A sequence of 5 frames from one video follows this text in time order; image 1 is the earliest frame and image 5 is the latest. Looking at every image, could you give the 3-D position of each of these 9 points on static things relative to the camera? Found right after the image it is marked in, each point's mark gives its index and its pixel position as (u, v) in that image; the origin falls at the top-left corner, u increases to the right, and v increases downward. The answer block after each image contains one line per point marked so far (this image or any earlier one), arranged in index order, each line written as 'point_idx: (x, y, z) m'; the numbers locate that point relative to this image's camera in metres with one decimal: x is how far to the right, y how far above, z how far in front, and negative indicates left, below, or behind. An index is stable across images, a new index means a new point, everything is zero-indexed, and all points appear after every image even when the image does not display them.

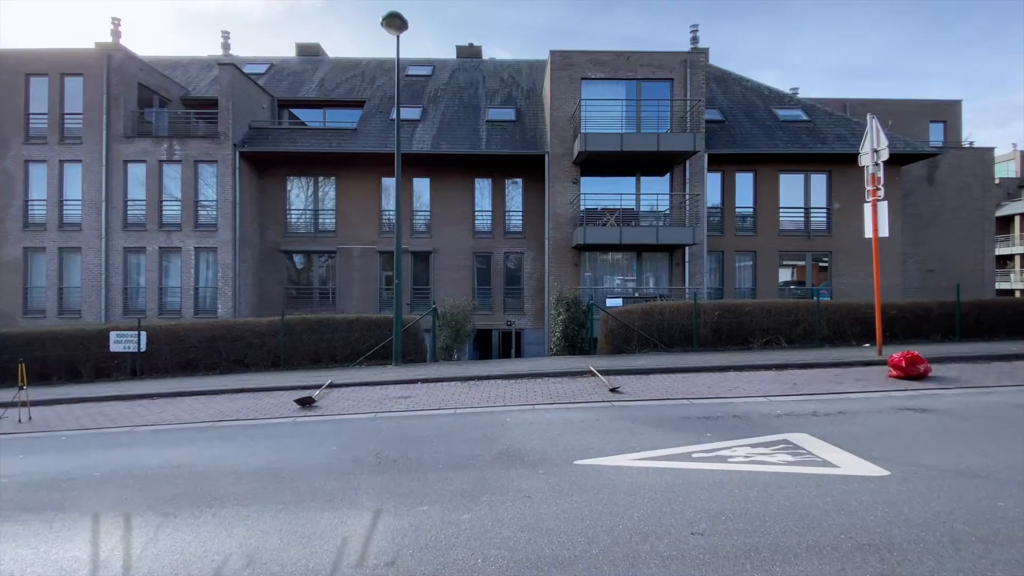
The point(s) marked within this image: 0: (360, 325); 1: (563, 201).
0: (-2.8, -0.7, +9.5) m
1: (+1.5, +2.6, +15.8) m
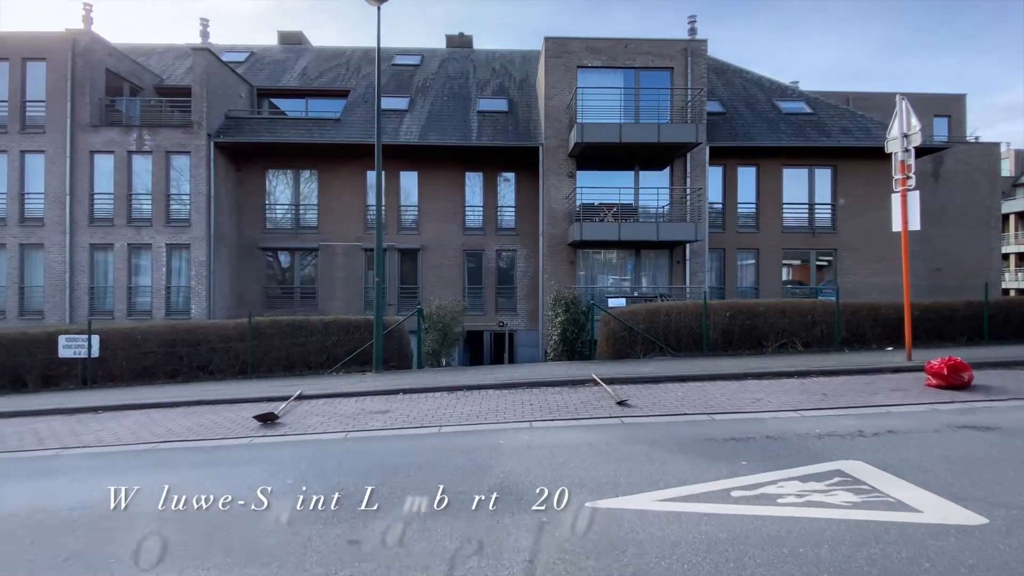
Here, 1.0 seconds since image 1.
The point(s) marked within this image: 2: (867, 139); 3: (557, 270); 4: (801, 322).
0: (-2.9, -0.7, +8.6) m
1: (+1.3, +2.6, +15.0) m
2: (+11.0, +4.6, +16.2) m
3: (+1.3, +0.5, +15.0) m
4: (+4.9, -0.6, +8.9) m
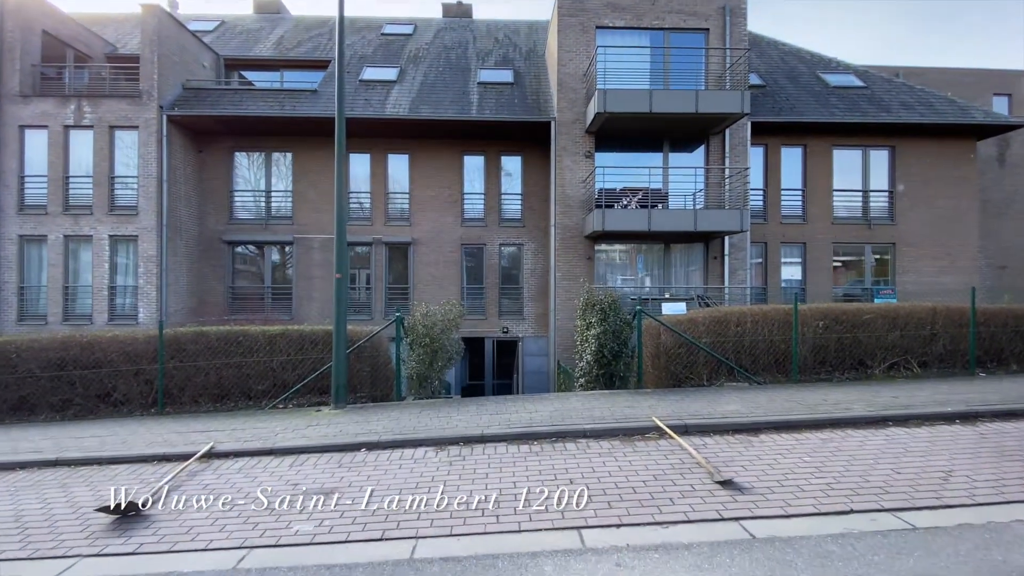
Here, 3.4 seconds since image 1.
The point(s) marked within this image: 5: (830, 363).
0: (-2.7, -0.7, +6.3) m
1: (+1.5, +2.6, +12.7) m
2: (+11.1, +4.6, +13.9) m
3: (+1.4, +0.5, +12.7) m
4: (+5.0, -0.6, +6.6) m
5: (+3.9, -0.9, +6.4) m
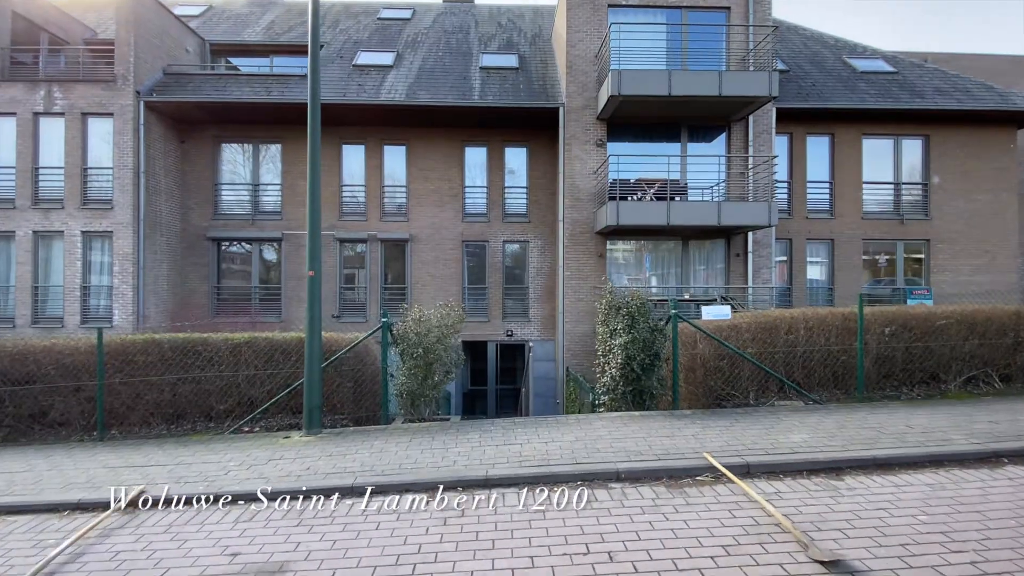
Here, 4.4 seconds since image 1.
0: (-2.6, -0.7, +5.3) m
1: (+1.6, +2.6, +11.7) m
2: (+11.2, +4.6, +12.9) m
3: (+1.5, +0.5, +11.7) m
4: (+5.1, -0.6, +5.6) m
5: (+4.0, -0.9, +5.4) m
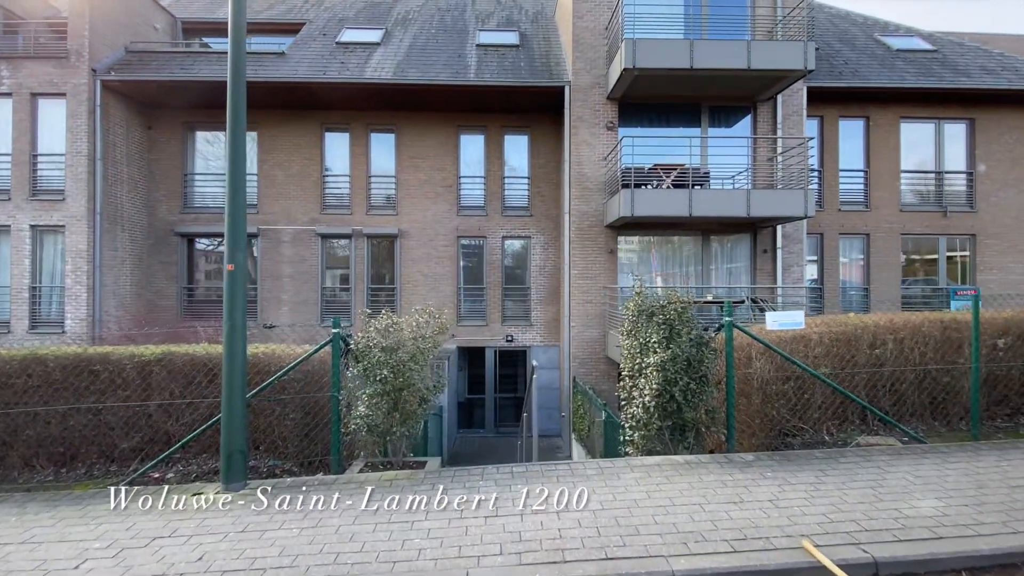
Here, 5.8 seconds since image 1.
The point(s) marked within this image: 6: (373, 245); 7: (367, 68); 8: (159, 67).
0: (-2.6, -0.7, +4.0) m
1: (+1.6, +2.6, +10.4) m
2: (+11.2, +4.6, +11.6) m
3: (+1.5, +0.5, +10.4) m
4: (+5.1, -0.6, +4.3) m
5: (+4.0, -0.9, +4.2) m
6: (-3.0, +0.9, +11.6) m
7: (-3.1, +4.6, +11.1) m
8: (-7.5, +4.7, +11.2) m
